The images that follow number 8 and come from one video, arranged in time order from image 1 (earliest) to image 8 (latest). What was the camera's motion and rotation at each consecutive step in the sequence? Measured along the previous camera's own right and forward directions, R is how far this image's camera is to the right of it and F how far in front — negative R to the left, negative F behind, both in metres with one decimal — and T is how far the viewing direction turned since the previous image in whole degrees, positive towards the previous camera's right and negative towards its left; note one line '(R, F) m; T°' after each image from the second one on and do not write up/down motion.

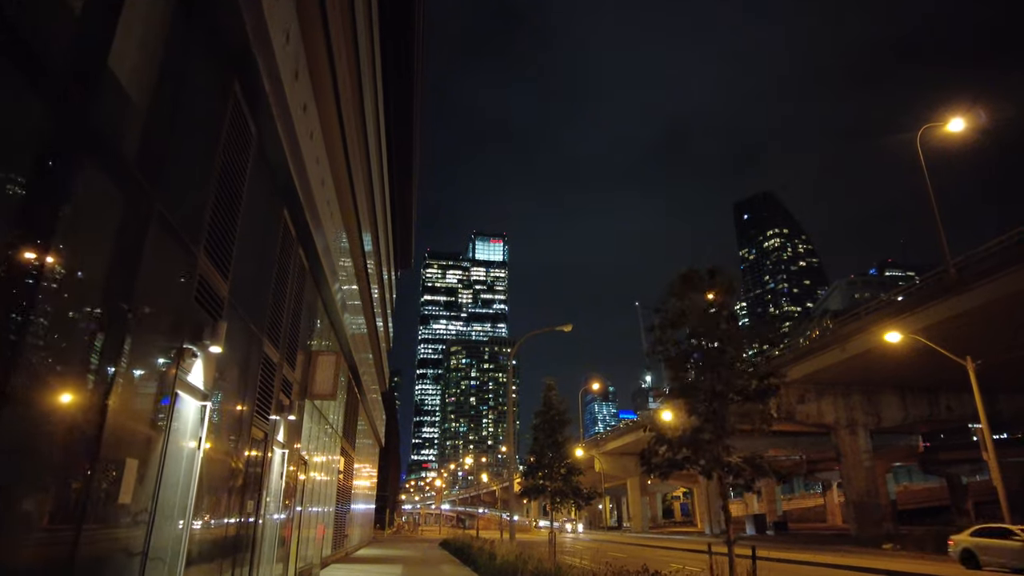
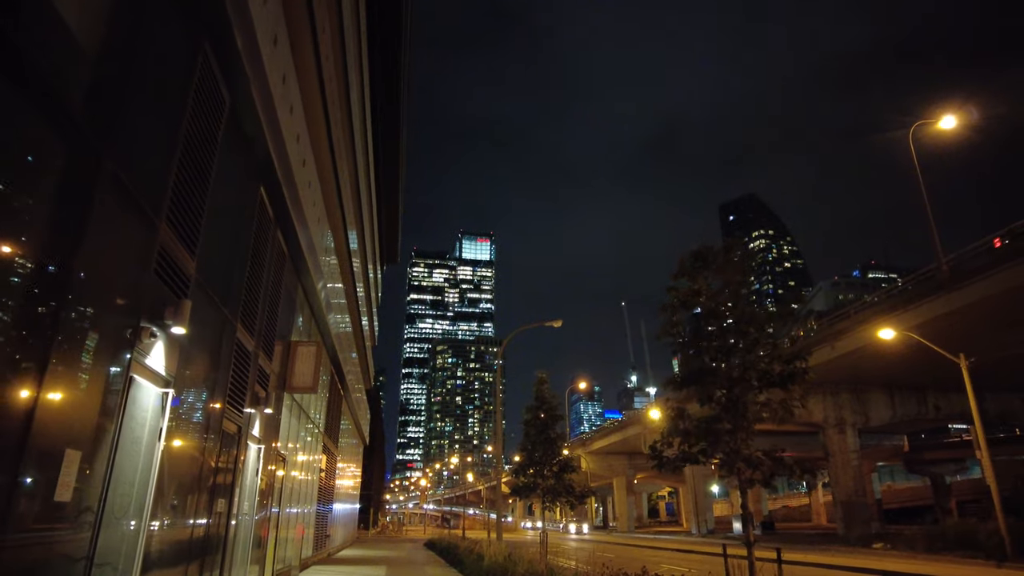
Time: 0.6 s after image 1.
(-0.1, +0.6) m; +1°
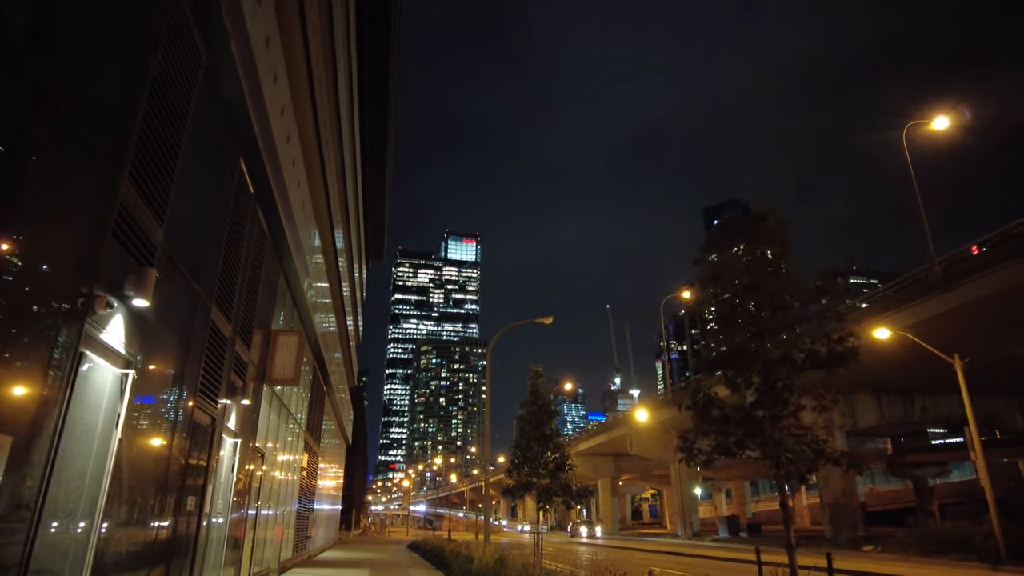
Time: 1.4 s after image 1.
(-0.2, +0.6) m; +1°
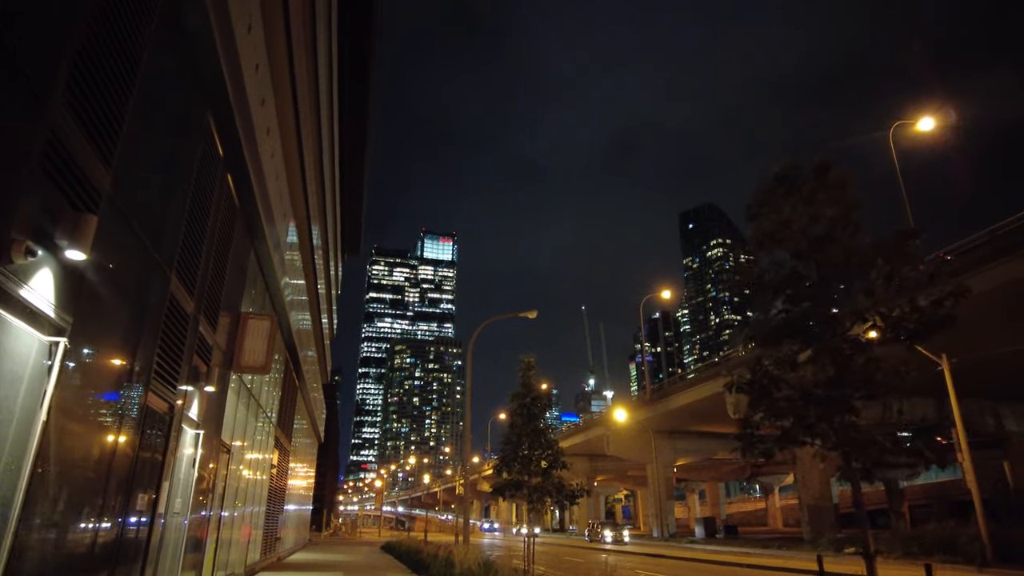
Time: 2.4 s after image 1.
(-0.3, +0.8) m; +2°
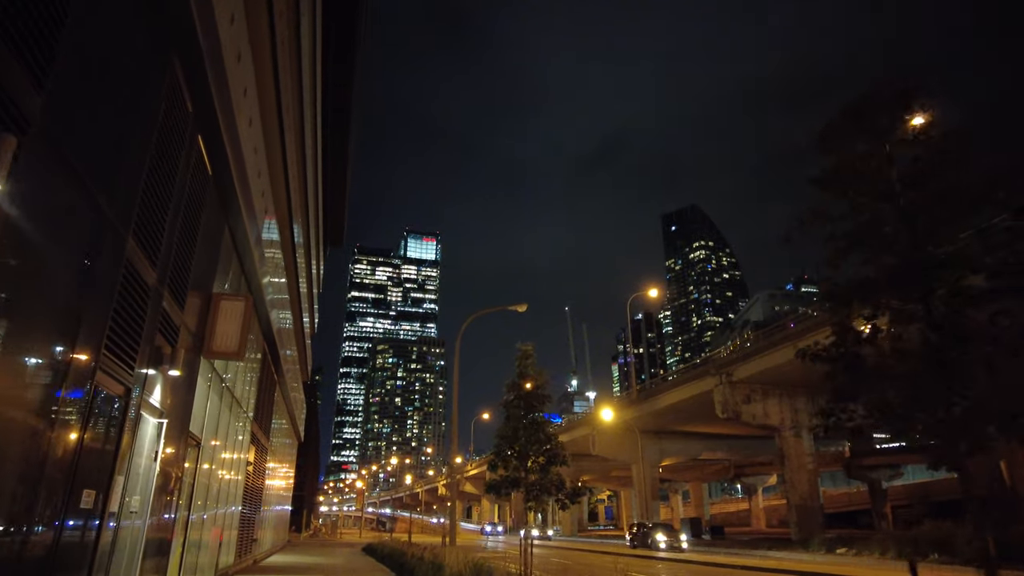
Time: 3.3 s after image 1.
(-0.2, +0.8) m; +2°
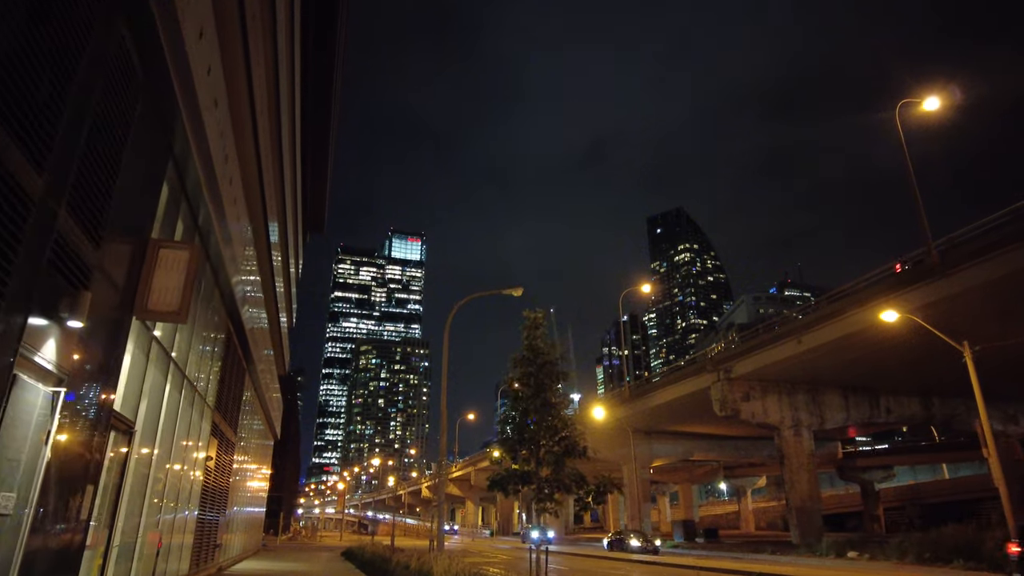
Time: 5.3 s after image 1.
(-0.3, +1.8) m; +1°
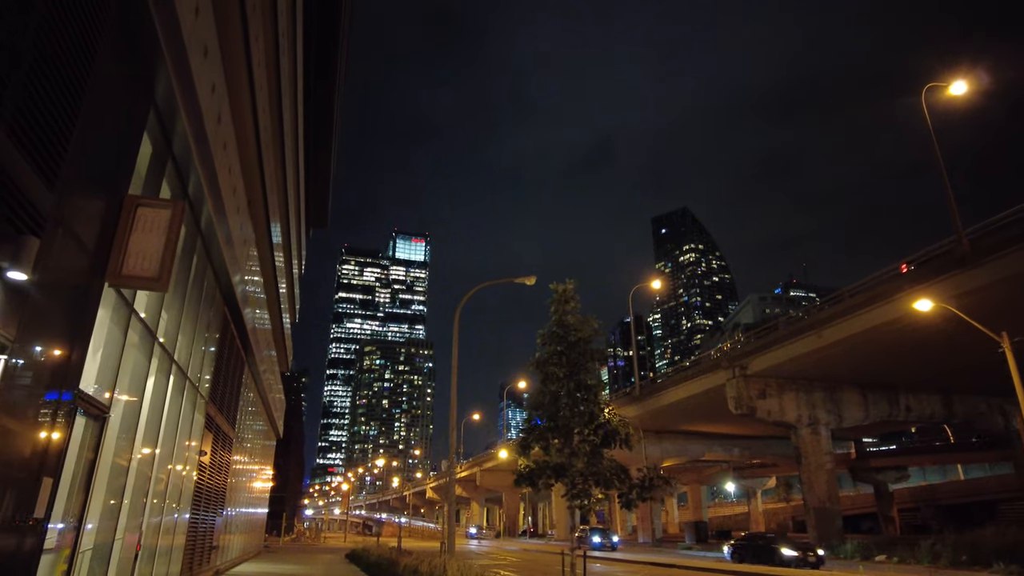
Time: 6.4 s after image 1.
(-0.3, +1.0) m; 0°
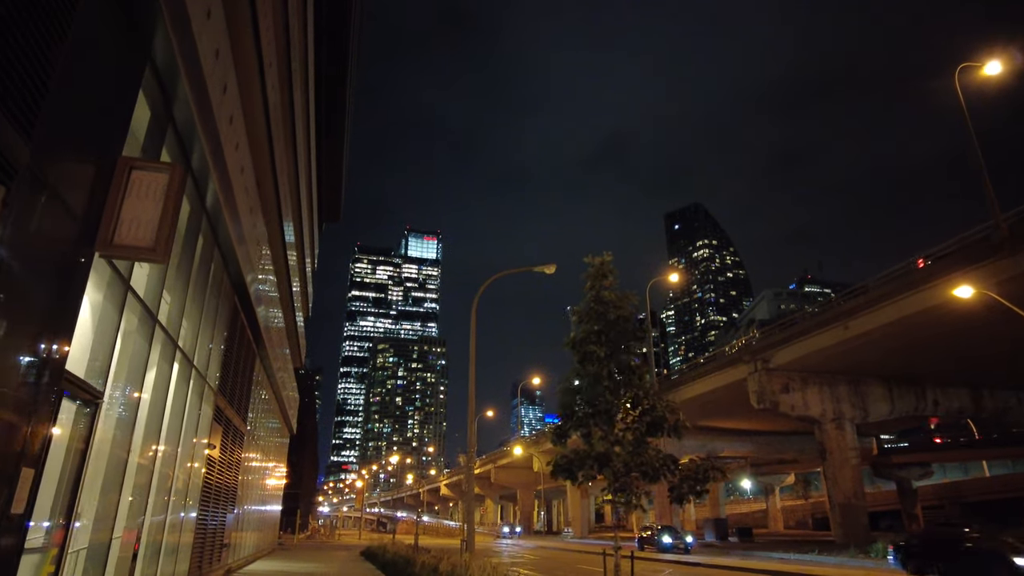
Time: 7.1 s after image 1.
(-0.2, +0.7) m; -1°
